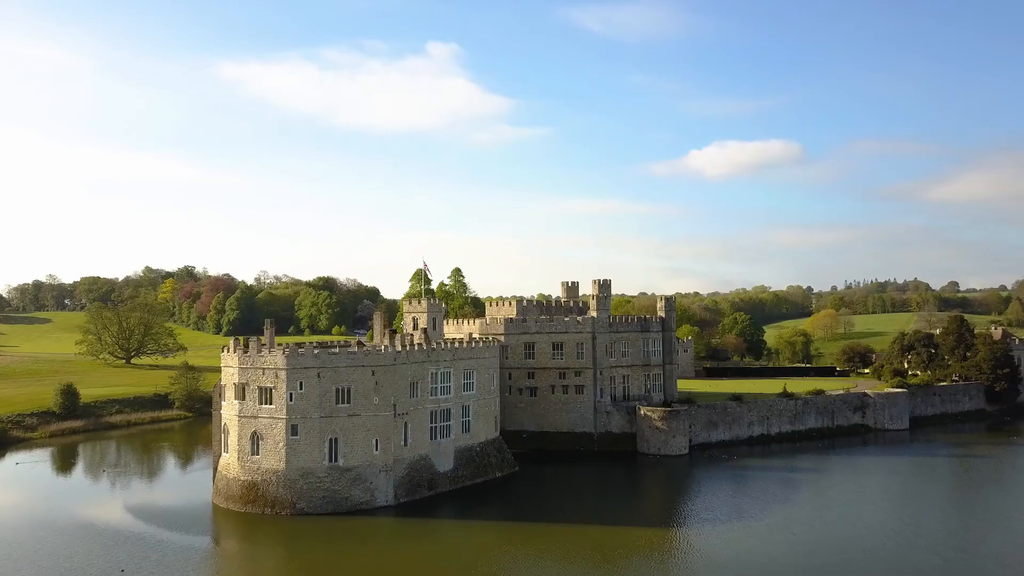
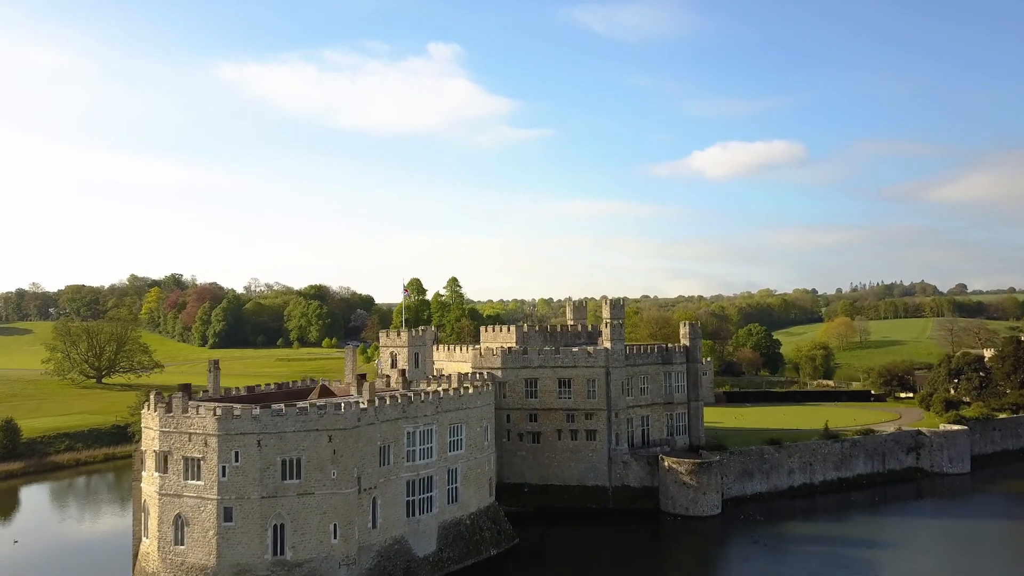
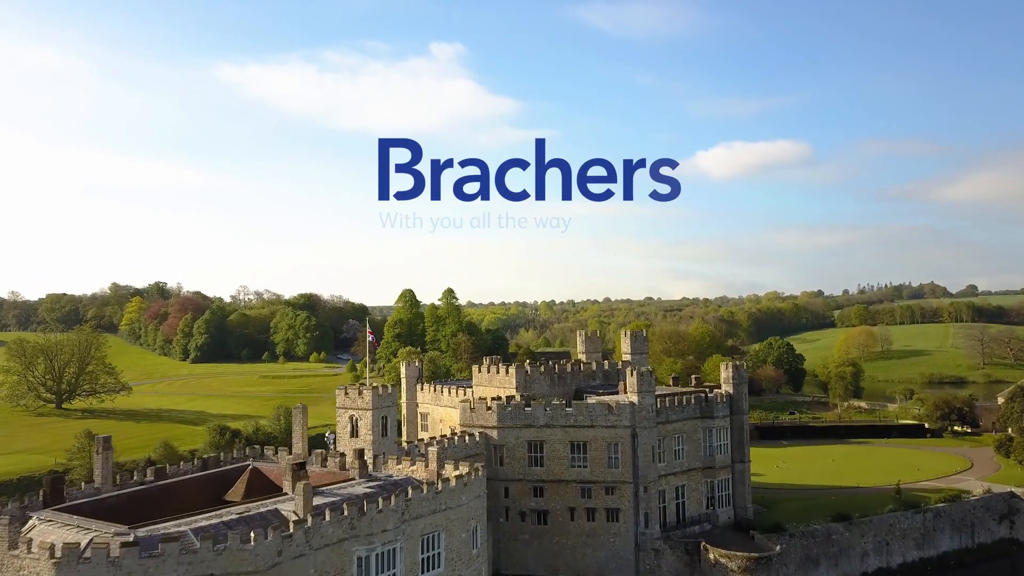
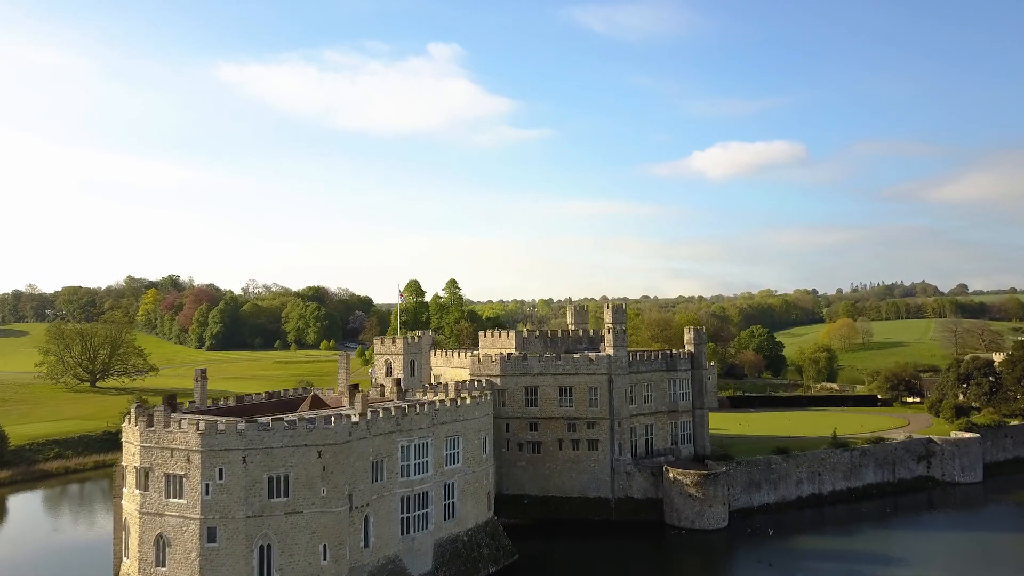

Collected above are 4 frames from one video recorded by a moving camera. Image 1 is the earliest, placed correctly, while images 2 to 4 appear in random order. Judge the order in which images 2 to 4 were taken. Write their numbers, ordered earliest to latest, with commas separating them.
2, 4, 3
